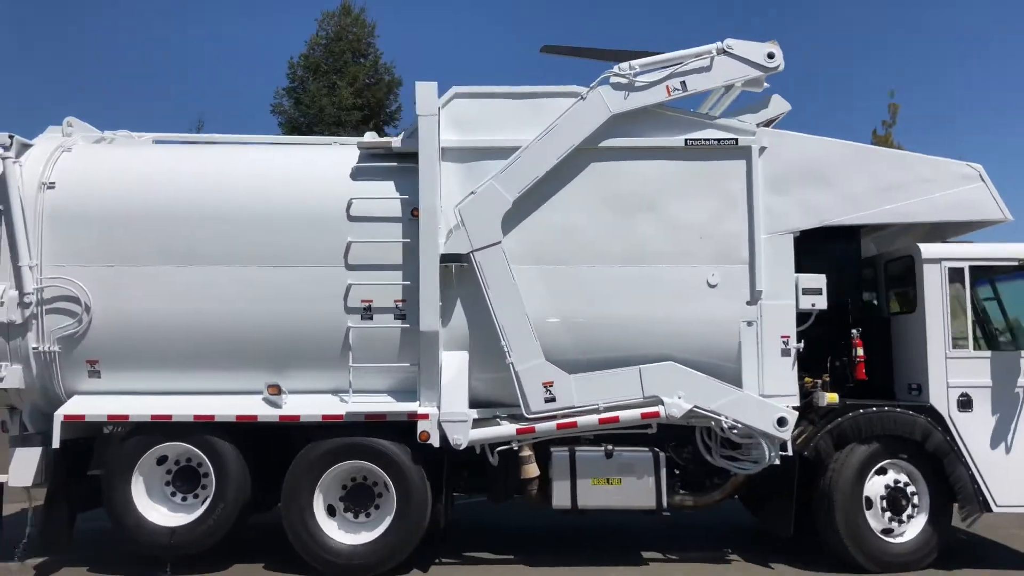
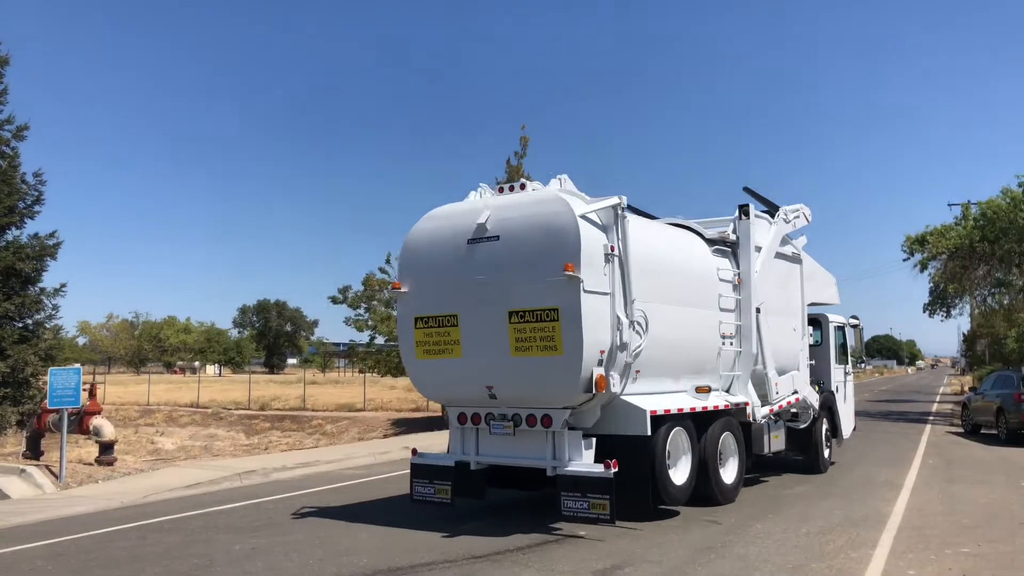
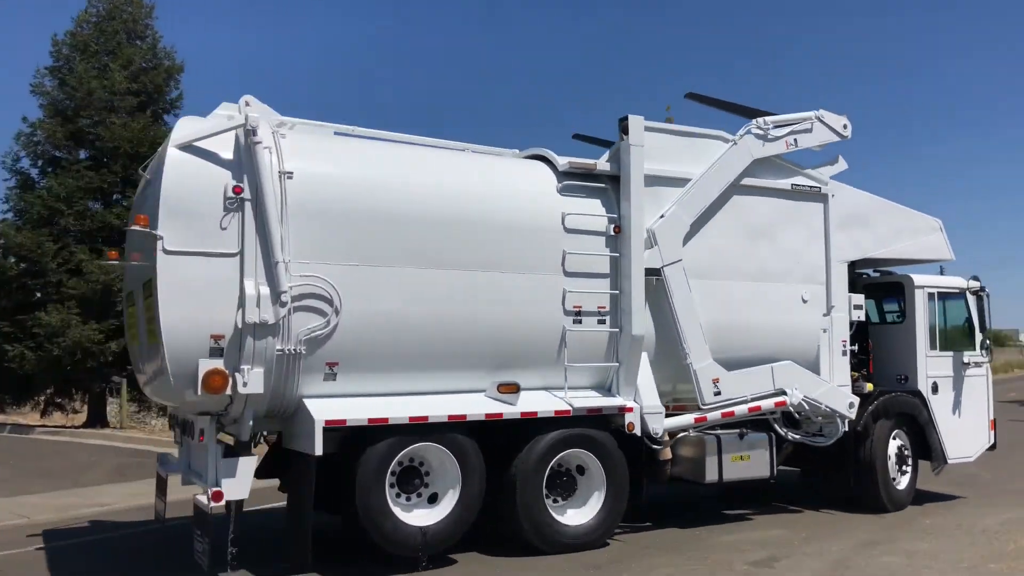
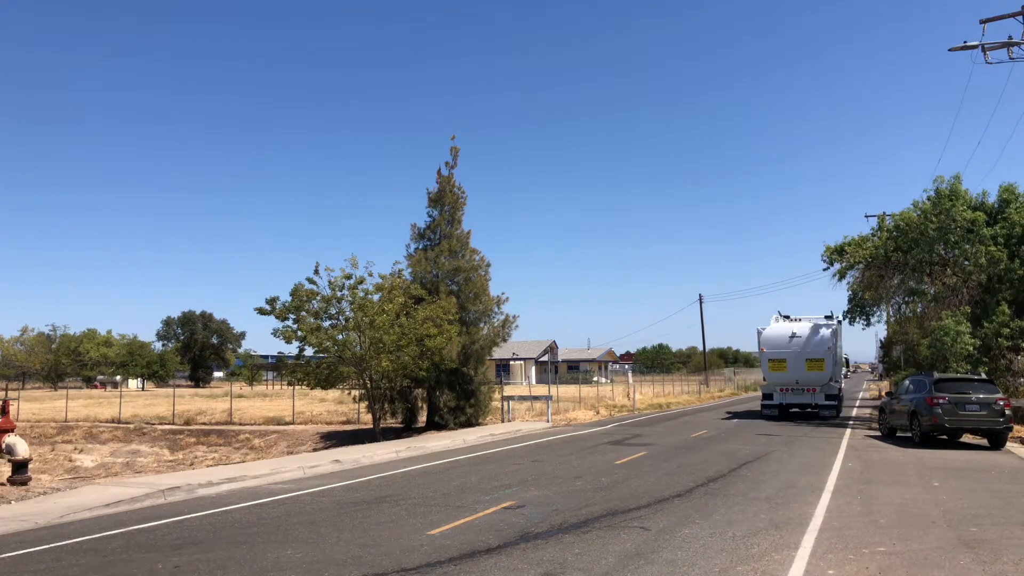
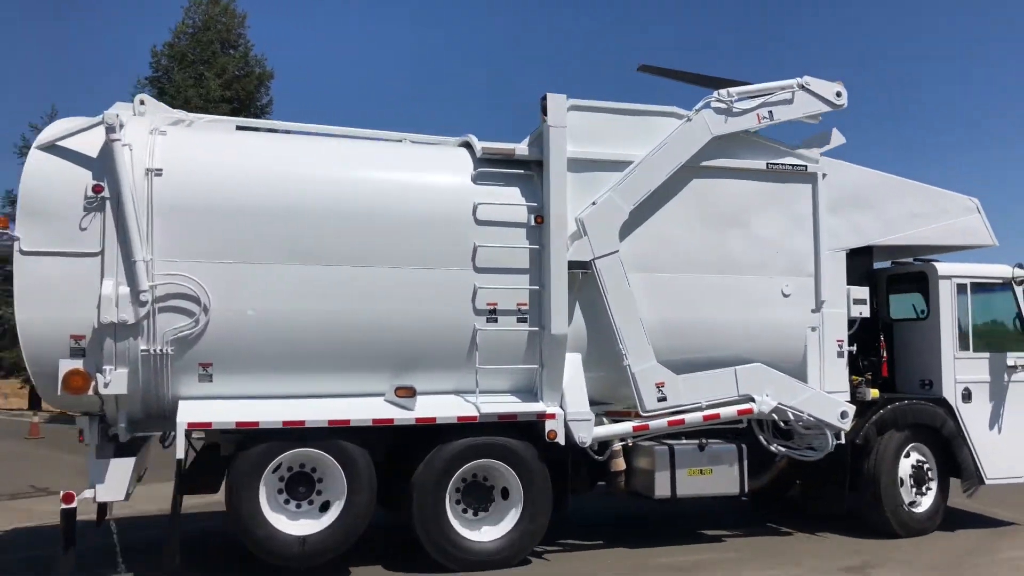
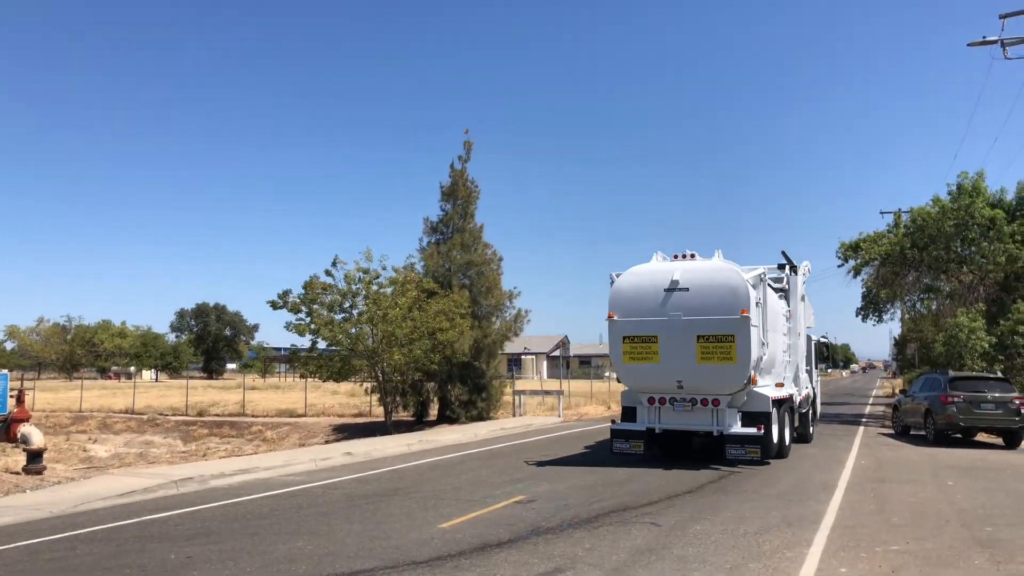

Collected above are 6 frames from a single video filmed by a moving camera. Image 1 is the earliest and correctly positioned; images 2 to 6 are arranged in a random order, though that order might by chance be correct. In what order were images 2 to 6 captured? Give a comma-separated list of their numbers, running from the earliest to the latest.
5, 3, 2, 6, 4
